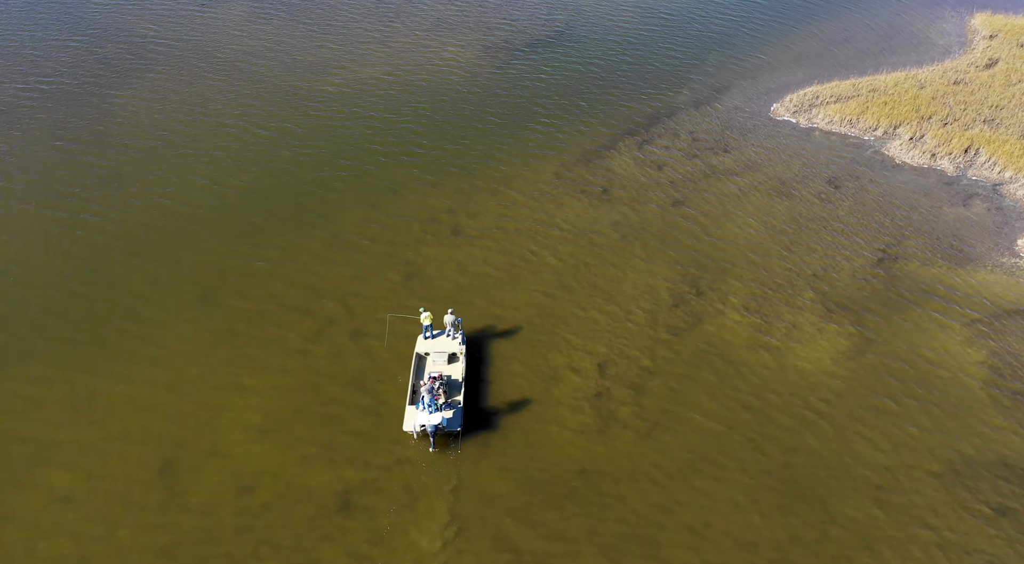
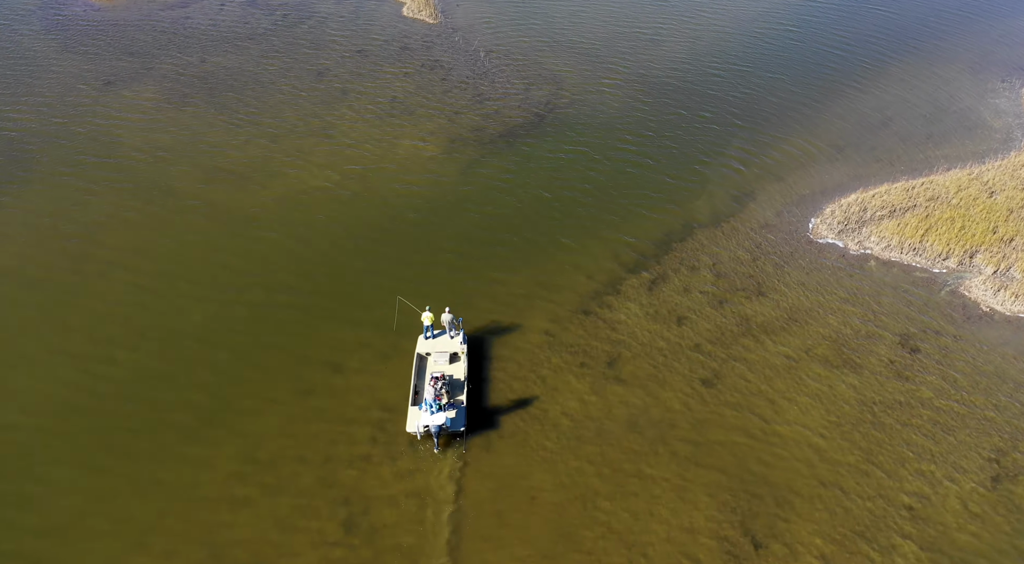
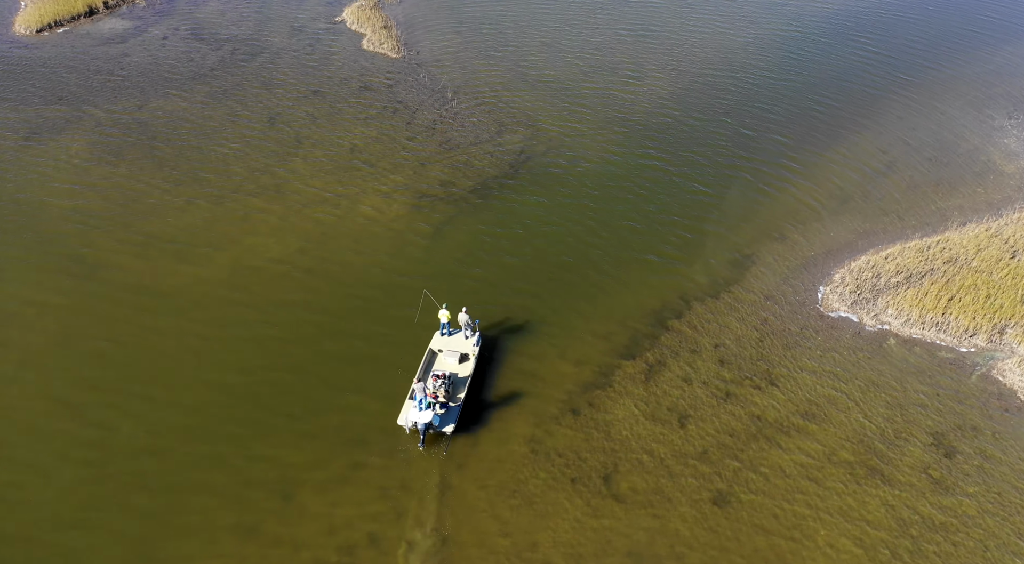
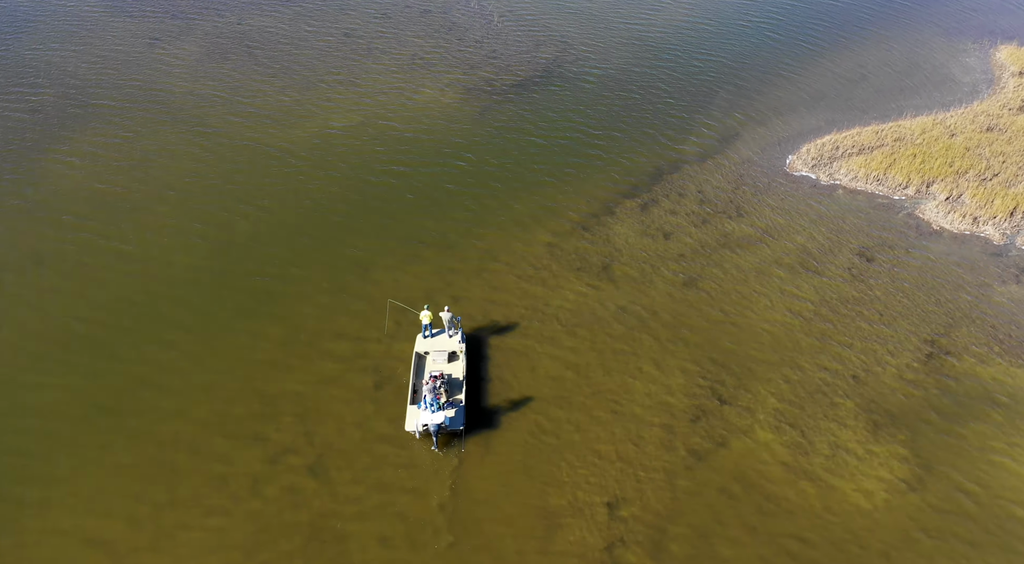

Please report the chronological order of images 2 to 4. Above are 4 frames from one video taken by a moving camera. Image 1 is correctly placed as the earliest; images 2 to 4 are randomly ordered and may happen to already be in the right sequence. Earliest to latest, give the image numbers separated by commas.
4, 2, 3
